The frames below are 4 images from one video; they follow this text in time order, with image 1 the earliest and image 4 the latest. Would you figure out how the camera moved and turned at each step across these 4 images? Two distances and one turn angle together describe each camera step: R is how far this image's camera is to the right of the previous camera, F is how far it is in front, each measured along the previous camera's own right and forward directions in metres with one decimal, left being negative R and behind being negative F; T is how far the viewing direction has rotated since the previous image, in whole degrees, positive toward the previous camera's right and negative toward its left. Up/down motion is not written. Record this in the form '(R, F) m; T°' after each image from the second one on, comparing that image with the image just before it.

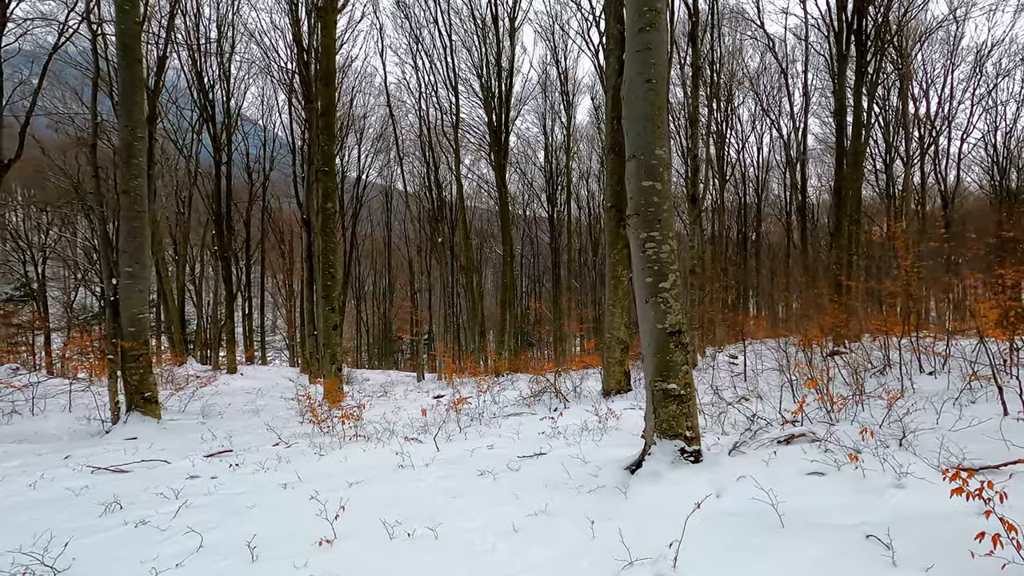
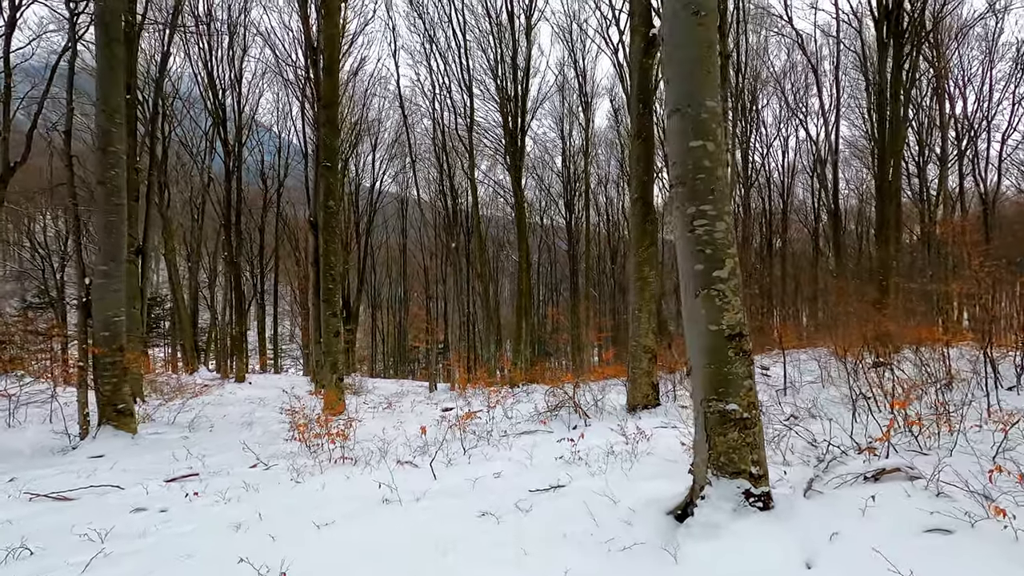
(0.0, +0.8) m; -2°
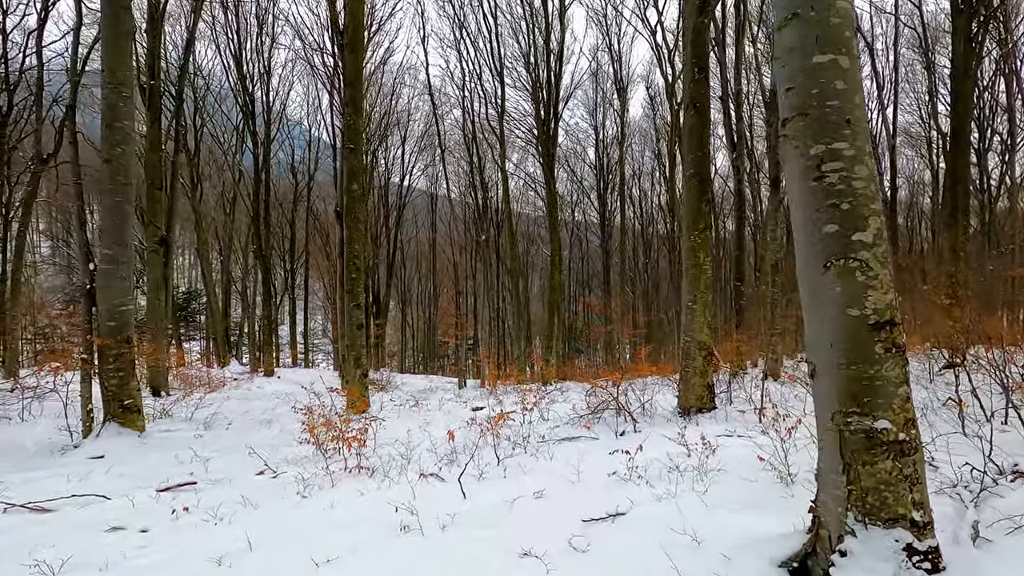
(-0.1, +0.7) m; -3°
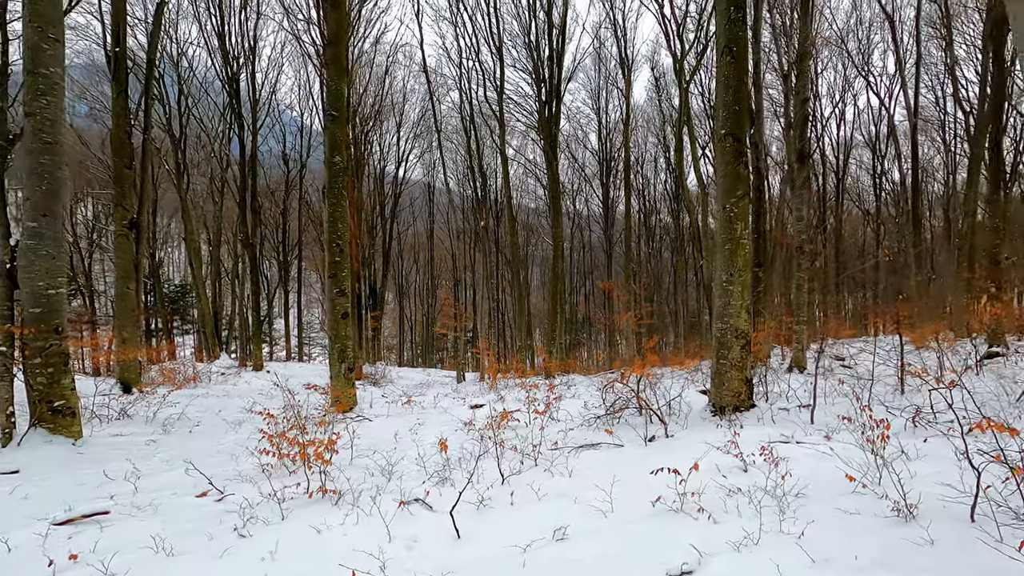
(-0.1, +0.9) m; 0°
